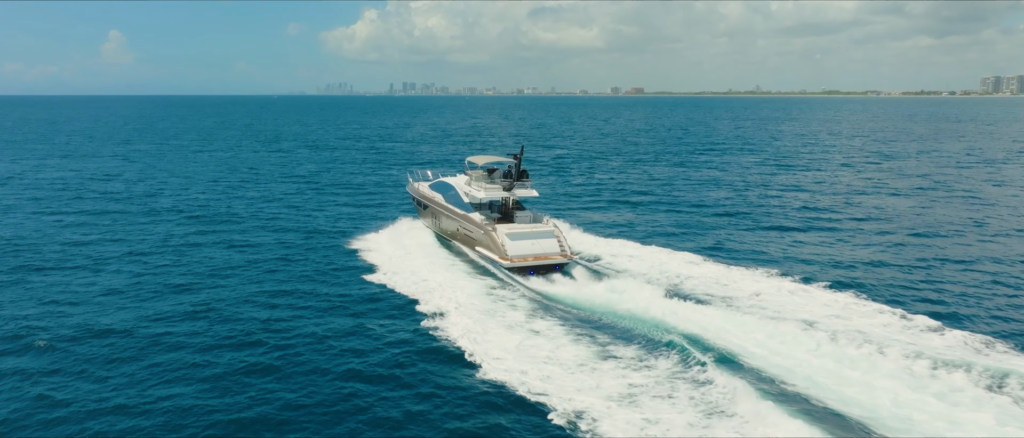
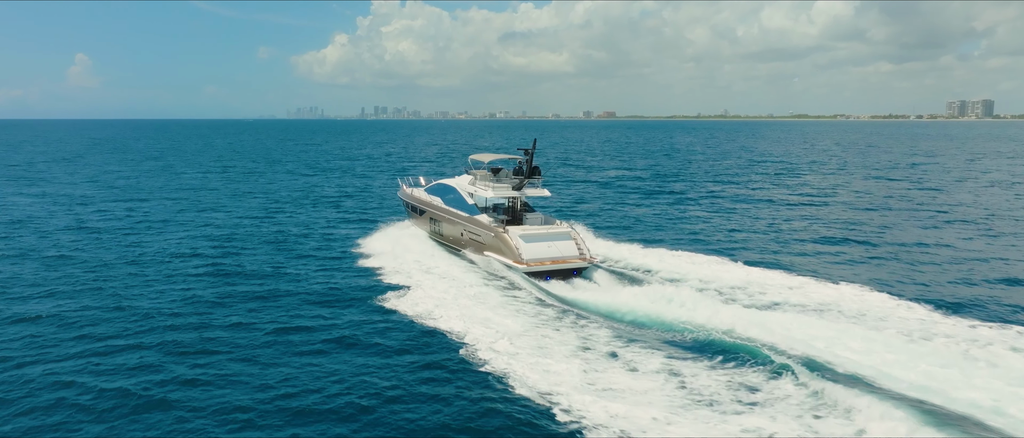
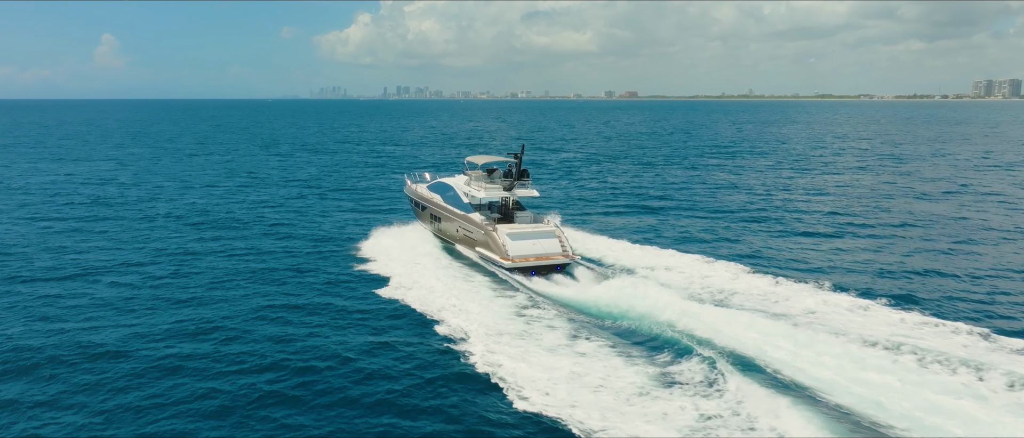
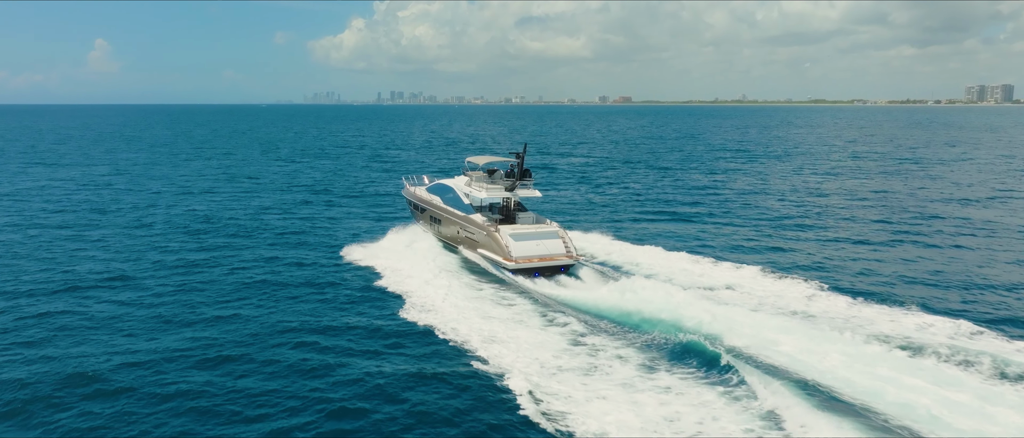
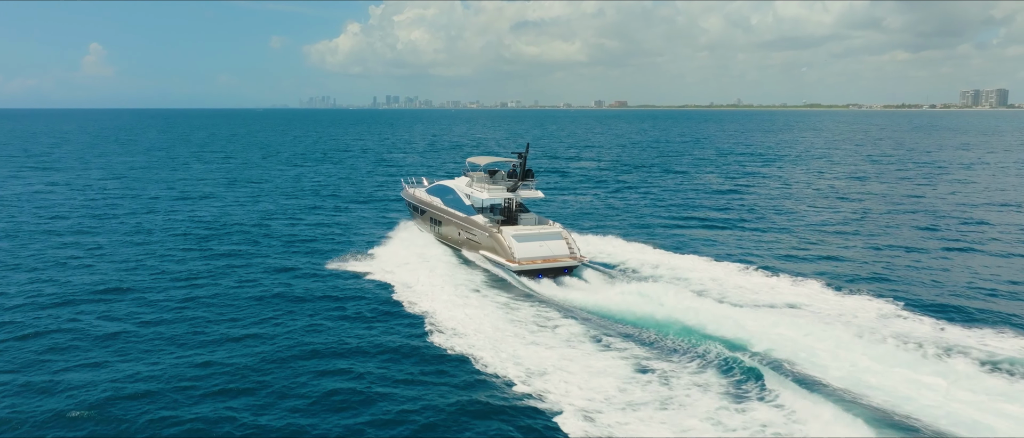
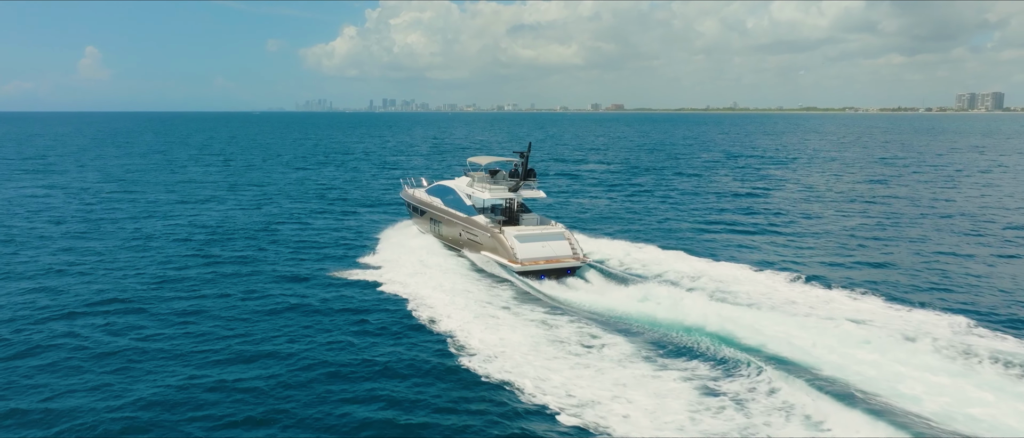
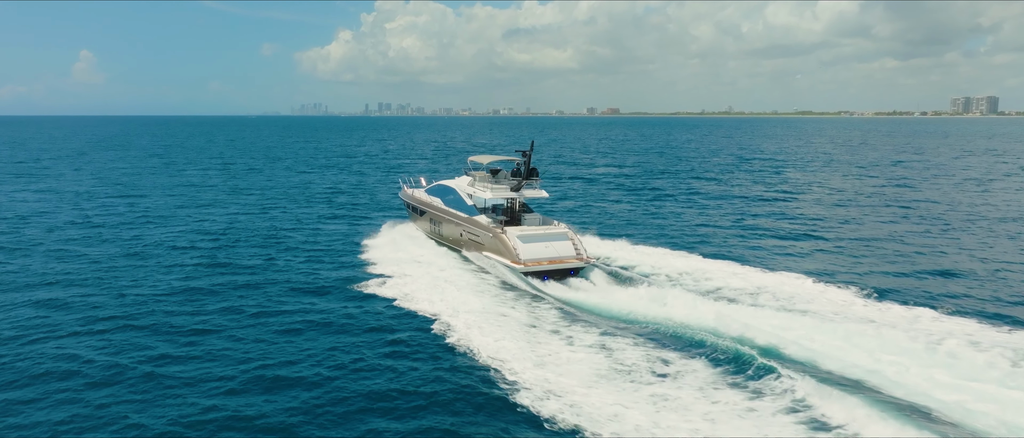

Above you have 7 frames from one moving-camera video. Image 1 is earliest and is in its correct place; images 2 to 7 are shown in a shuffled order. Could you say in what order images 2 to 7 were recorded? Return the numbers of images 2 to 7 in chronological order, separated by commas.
3, 4, 5, 6, 7, 2
